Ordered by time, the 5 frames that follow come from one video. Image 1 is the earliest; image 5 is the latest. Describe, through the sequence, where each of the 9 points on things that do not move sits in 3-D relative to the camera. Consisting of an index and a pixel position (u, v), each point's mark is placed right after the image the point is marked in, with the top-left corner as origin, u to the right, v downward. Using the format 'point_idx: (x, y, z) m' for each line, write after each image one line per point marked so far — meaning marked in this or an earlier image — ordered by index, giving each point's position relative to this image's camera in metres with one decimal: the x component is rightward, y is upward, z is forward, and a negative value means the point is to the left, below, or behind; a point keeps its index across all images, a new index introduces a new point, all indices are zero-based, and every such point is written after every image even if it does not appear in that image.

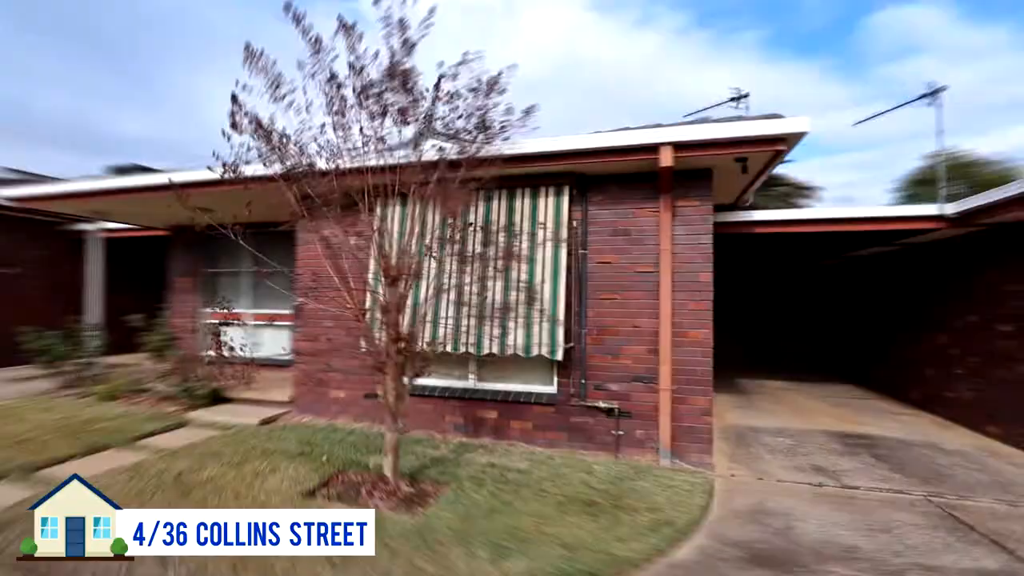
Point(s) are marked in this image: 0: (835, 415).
0: (+4.4, -1.8, +6.9) m
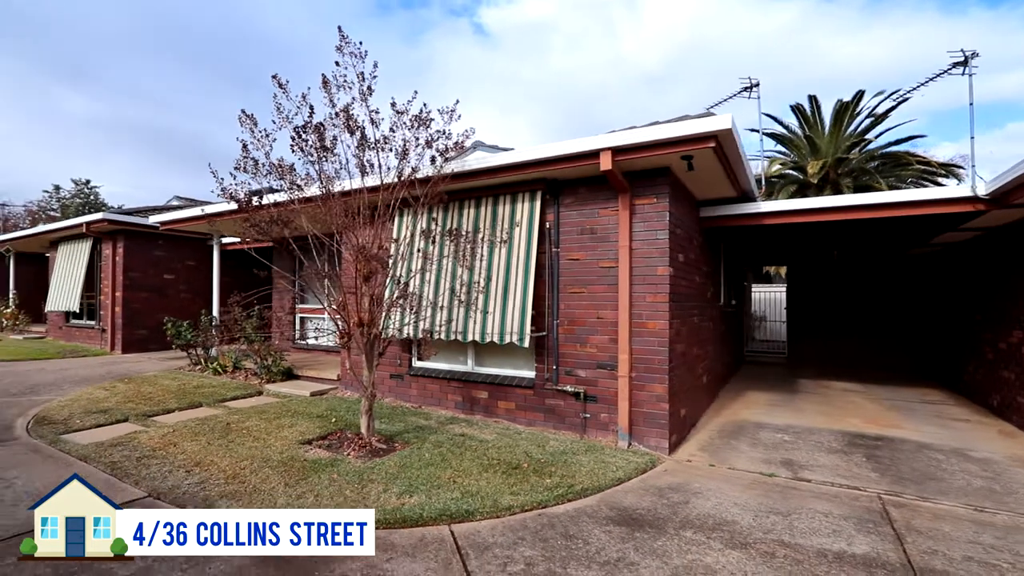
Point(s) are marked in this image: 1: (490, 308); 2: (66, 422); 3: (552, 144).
0: (+4.6, -1.7, +6.4) m
1: (-0.3, -0.2, +5.2) m
2: (-4.7, -1.4, +5.1) m
3: (+0.4, +1.4, +4.7) m
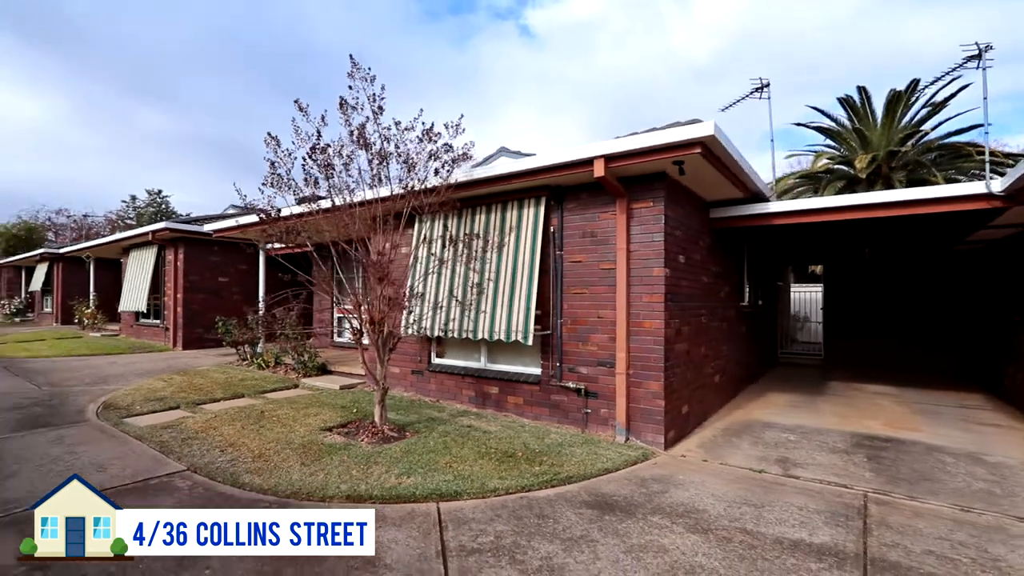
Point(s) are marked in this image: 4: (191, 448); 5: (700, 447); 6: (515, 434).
0: (+4.8, -1.7, +6.2) m
1: (-0.2, -0.2, +5.6) m
2: (-4.6, -1.4, +5.9) m
3: (+0.4, +1.4, +5.0) m
4: (-2.9, -1.4, +4.4) m
5: (+1.9, -1.6, +5.0) m
6: (0.0, -1.5, +5.0) m
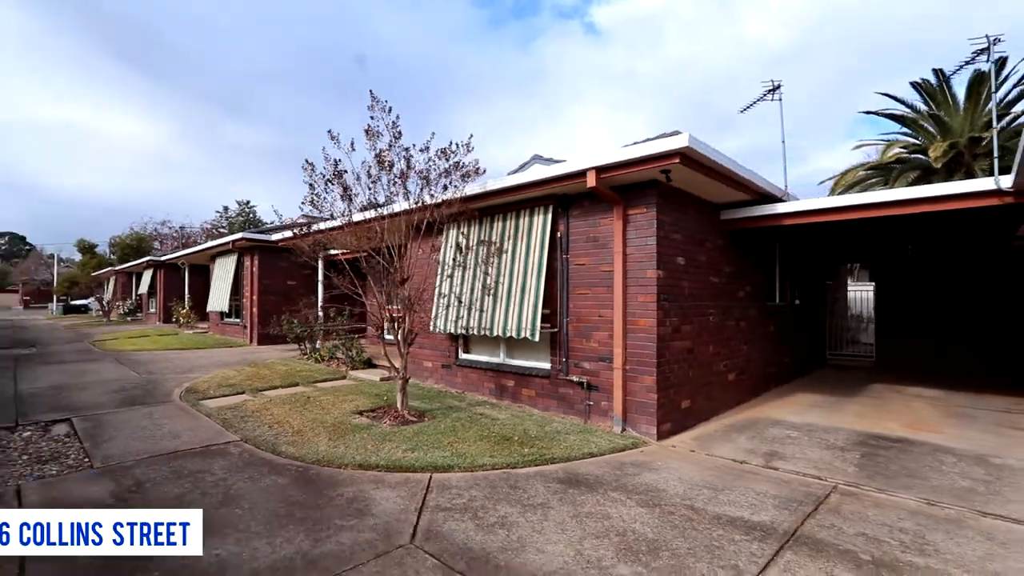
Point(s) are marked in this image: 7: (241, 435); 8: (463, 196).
0: (+5.0, -1.7, +6.1) m
1: (-0.1, -0.2, +6.1) m
2: (-4.4, -1.5, +7.0) m
3: (+0.4, +1.3, +5.5) m
4: (-2.9, -1.5, +5.3) m
5: (+1.9, -1.6, +5.2) m
6: (+0.1, -1.5, +5.5) m
7: (-2.7, -1.5, +4.9) m
8: (-0.6, +1.1, +6.0) m
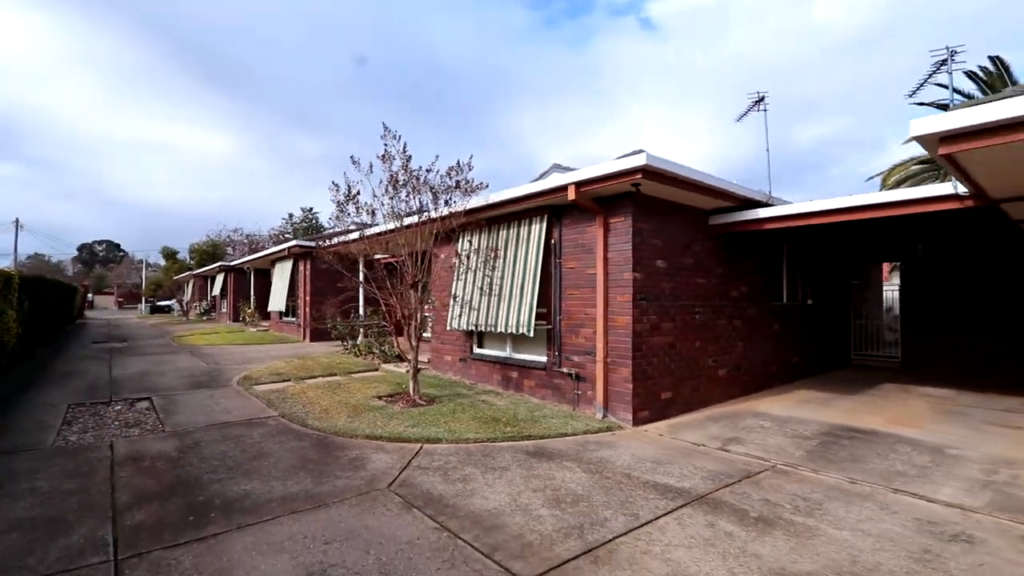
0: (+4.9, -1.7, +6.3) m
1: (-0.1, -0.3, +6.8) m
2: (-4.2, -1.5, +8.2) m
3: (+0.3, +1.3, +6.2) m
4: (-2.9, -1.5, +6.4) m
5: (+1.8, -1.6, +5.8) m
6: (0.0, -1.5, +6.2) m
7: (-2.8, -1.5, +6.0) m
8: (-0.6, +1.1, +6.8) m
